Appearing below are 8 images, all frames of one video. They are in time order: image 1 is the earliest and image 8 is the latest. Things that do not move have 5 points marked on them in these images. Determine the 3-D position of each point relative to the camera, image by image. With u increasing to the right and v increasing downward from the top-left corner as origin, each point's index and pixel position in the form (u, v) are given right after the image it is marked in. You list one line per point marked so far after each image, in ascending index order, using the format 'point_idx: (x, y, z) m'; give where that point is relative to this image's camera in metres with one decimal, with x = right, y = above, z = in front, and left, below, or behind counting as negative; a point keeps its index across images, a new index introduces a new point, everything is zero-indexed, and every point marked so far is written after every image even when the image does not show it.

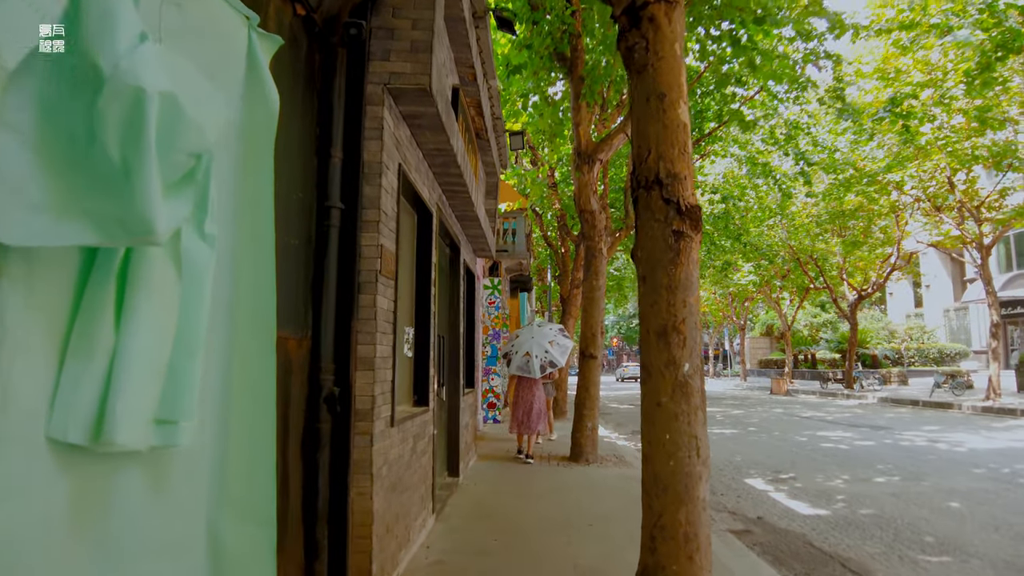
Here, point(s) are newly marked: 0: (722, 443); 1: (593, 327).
0: (+4.7, -3.5, +13.3) m
1: (+1.3, -0.6, +9.6) m
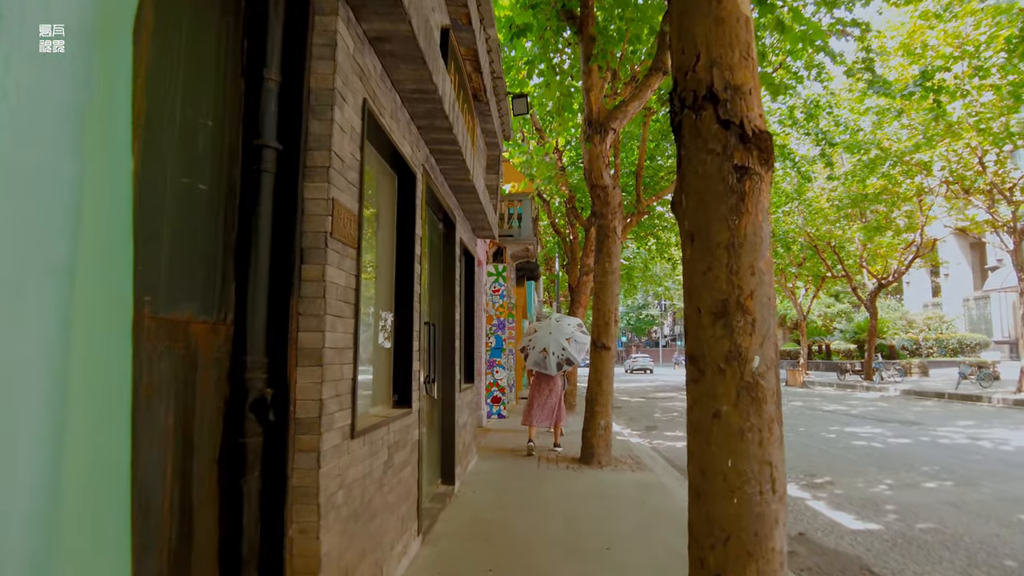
0: (+4.8, -3.2, +12.3) m
1: (+1.4, -0.4, +8.6) m
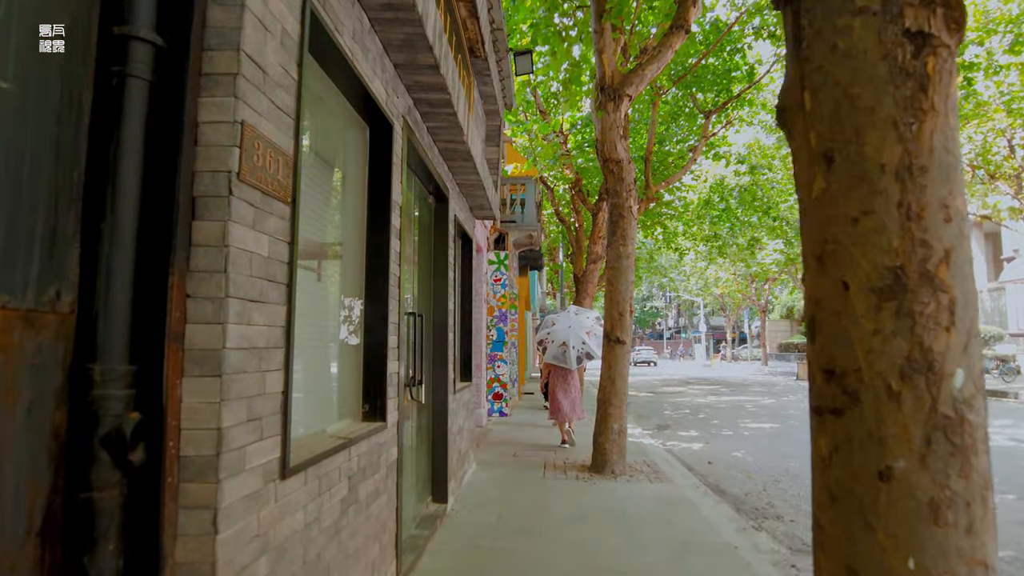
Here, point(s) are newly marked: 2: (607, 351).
0: (+4.9, -2.9, +11.3) m
1: (+1.4, -0.2, +7.6) m
2: (+1.2, -0.8, +7.5) m
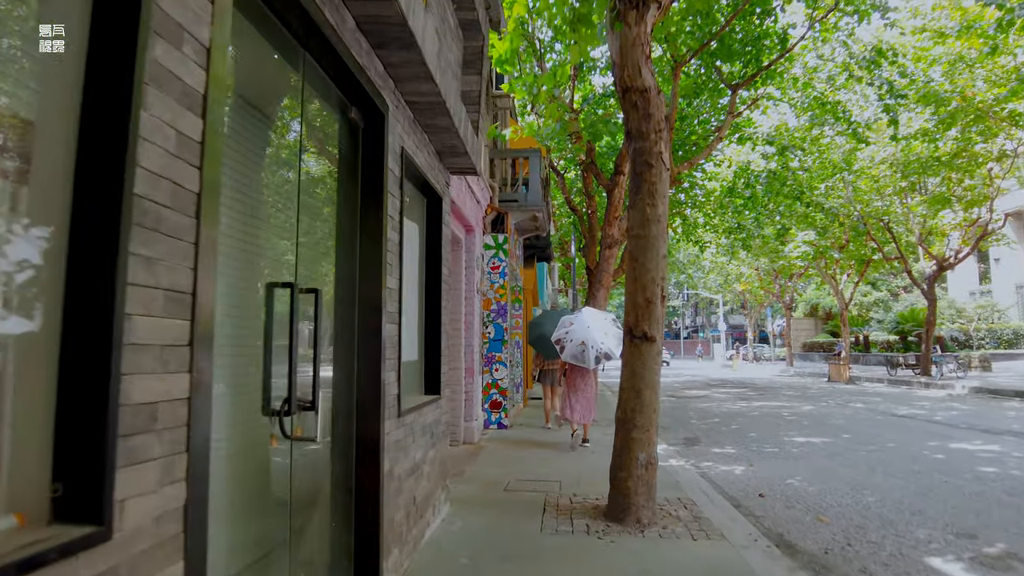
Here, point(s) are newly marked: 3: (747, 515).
0: (+4.8, -2.7, +9.1) m
1: (+1.3, 0.0, +5.4) m
2: (+1.1, -0.6, +5.4) m
3: (+2.5, -2.4, +6.3) m
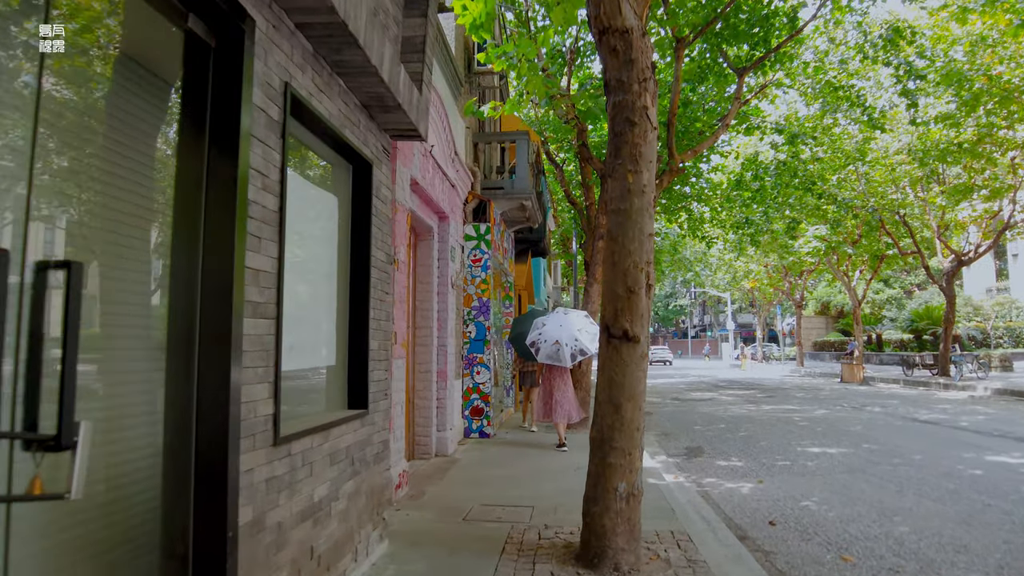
0: (+4.5, -2.6, +7.9) m
1: (+0.9, +0.1, +4.4) m
2: (+0.7, -0.5, +4.3) m
3: (+2.2, -2.3, +5.2) m
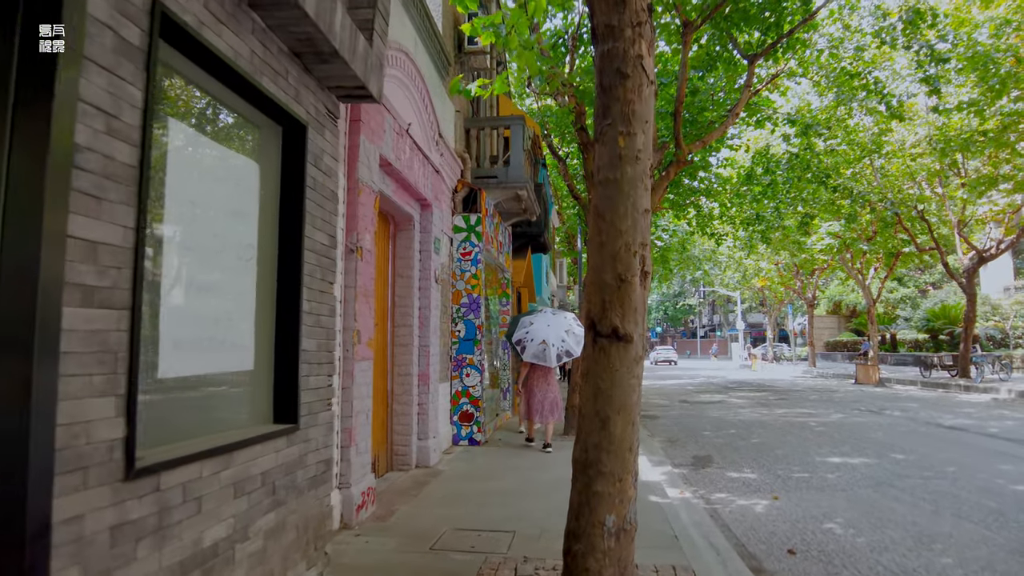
0: (+4.3, -2.5, +7.1) m
1: (+0.6, +0.2, +3.6) m
2: (+0.5, -0.4, +3.5) m
3: (+2.0, -2.3, +4.4) m
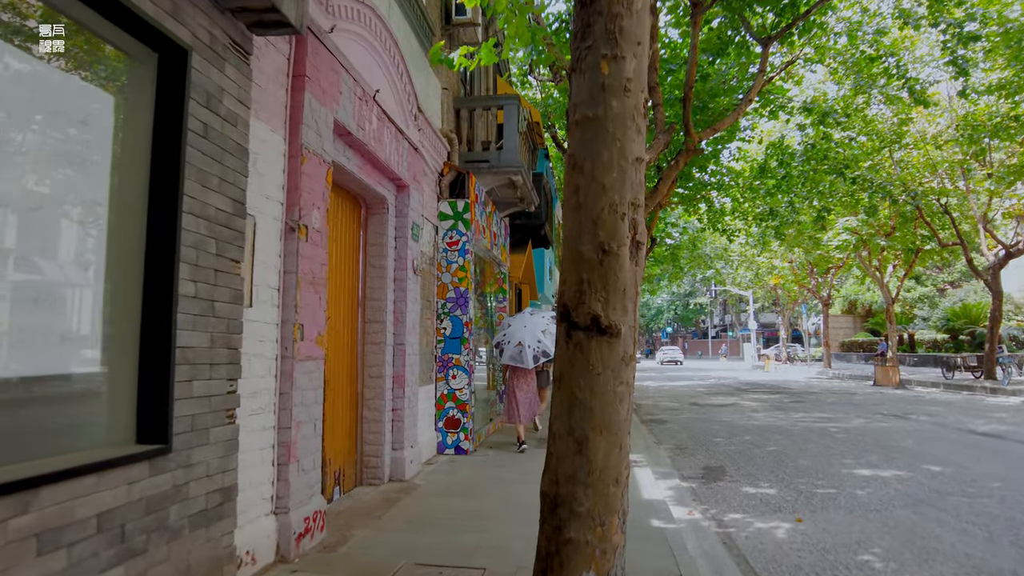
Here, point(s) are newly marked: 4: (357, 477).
0: (+4.2, -2.4, +6.2) m
1: (+0.4, +0.3, +2.7) m
2: (+0.3, -0.3, +2.7) m
3: (+1.7, -2.2, +3.5) m
4: (-1.7, -2.1, +6.5) m
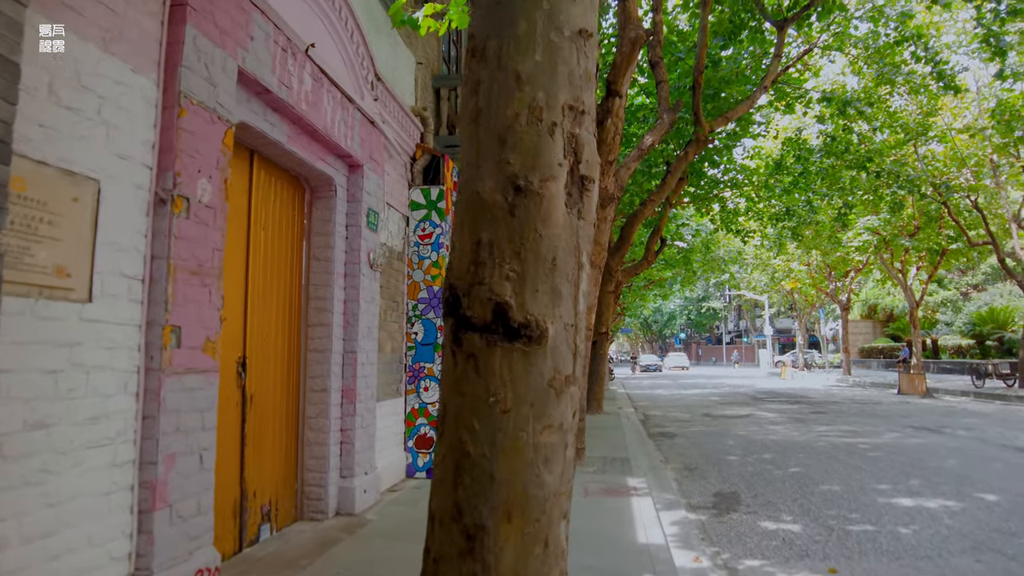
0: (+3.9, -2.3, +5.0) m
1: (0.0, +0.4, +1.6) m
2: (-0.1, -0.2, +1.6) m
3: (+1.4, -2.1, +2.3) m
4: (-2.0, -2.1, +5.4) m
